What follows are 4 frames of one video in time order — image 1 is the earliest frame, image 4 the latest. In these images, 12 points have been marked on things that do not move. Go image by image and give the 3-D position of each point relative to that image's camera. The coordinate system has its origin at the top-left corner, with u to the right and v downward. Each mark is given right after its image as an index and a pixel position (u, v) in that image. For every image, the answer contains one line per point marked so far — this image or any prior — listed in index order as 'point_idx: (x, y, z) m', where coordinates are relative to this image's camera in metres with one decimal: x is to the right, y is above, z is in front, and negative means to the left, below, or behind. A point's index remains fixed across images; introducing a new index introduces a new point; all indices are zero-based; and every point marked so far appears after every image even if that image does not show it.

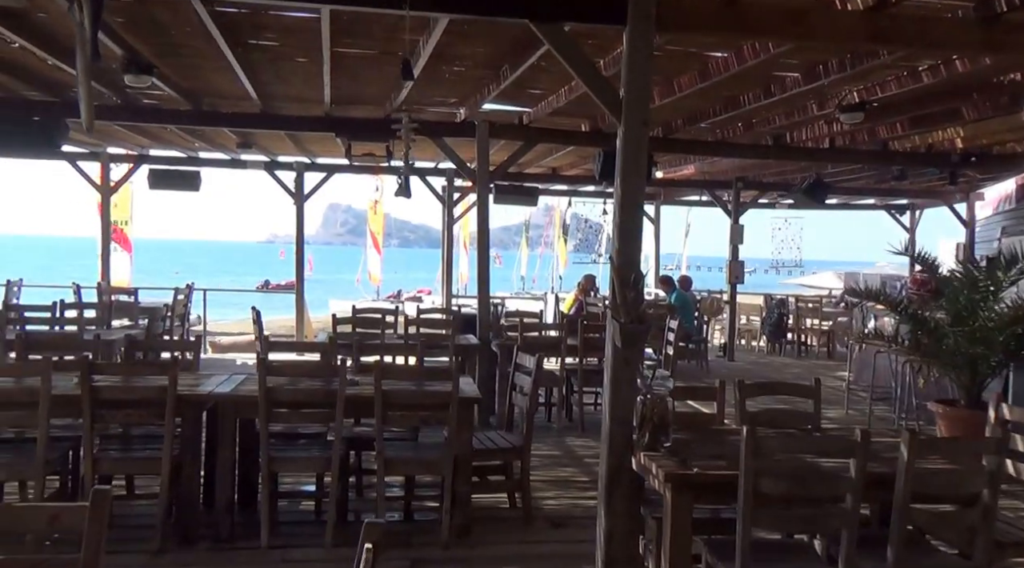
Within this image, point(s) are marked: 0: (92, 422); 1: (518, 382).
0: (-2.1, -0.7, +4.9) m
1: (0.0, -0.5, +4.8) m
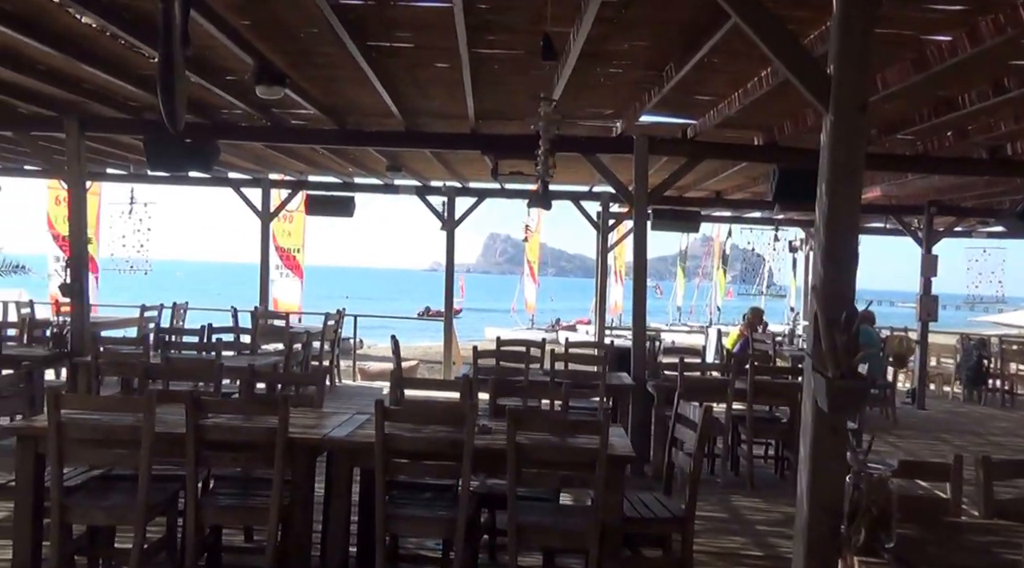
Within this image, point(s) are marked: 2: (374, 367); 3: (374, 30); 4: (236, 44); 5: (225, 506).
0: (-1.4, -0.8, +4.5) m
1: (+0.7, -0.6, +4.0) m
2: (-2.0, -1.2, +14.3) m
3: (-0.7, +1.3, +5.2) m
4: (-1.6, +1.4, +5.6) m
5: (-1.3, -1.0, +4.6) m
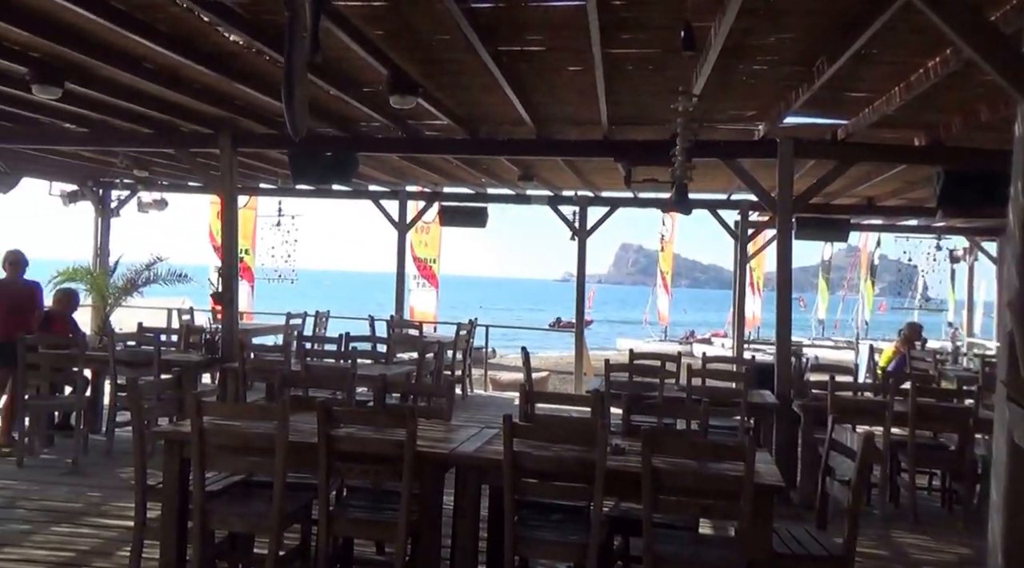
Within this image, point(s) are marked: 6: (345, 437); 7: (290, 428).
0: (-0.8, -0.9, +4.4) m
1: (+1.2, -0.7, +3.7) m
2: (-0.1, -1.4, +14.2) m
3: (0.0, +1.3, +5.0) m
4: (-0.8, +1.3, +5.6) m
5: (-0.7, -1.1, +4.5) m
6: (-0.8, -0.7, +4.4) m
7: (-1.1, -0.7, +4.8) m
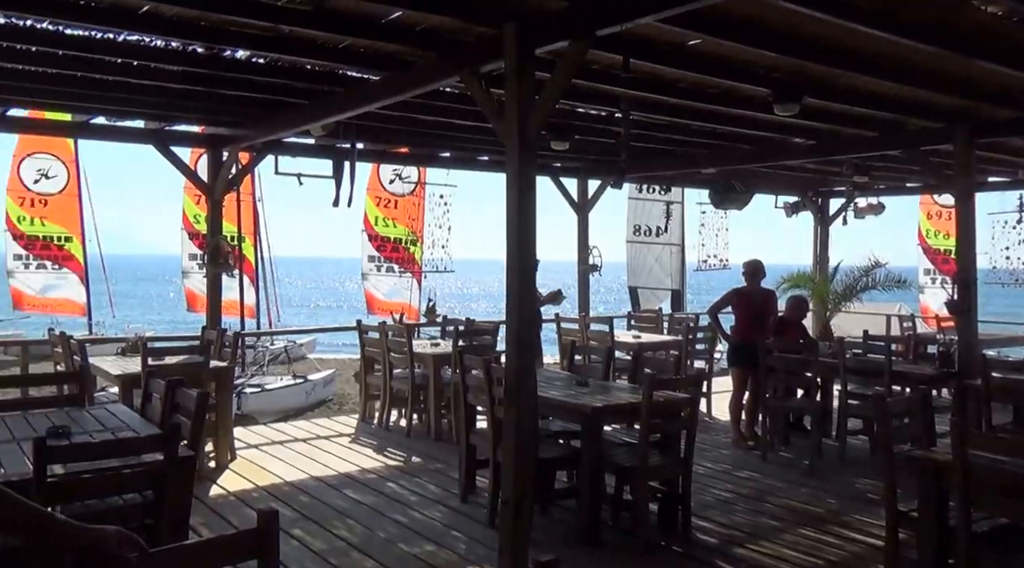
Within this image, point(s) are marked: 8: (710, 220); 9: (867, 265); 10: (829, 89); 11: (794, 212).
0: (+2.1, -0.9, +3.0) m
1: (+3.2, -0.7, +1.1) m
2: (+9.0, -1.4, +10.0) m
3: (+3.1, +1.3, +3.0) m
4: (+2.9, +1.3, +3.9) m
5: (+2.2, -1.1, +3.0) m
6: (+2.1, -0.7, +2.9) m
7: (+2.2, -0.8, +3.5) m
8: (+3.5, +1.2, +17.1) m
9: (+4.1, +0.2, +11.0) m
10: (+2.3, +1.5, +7.1) m
11: (+4.1, +1.1, +14.0) m
